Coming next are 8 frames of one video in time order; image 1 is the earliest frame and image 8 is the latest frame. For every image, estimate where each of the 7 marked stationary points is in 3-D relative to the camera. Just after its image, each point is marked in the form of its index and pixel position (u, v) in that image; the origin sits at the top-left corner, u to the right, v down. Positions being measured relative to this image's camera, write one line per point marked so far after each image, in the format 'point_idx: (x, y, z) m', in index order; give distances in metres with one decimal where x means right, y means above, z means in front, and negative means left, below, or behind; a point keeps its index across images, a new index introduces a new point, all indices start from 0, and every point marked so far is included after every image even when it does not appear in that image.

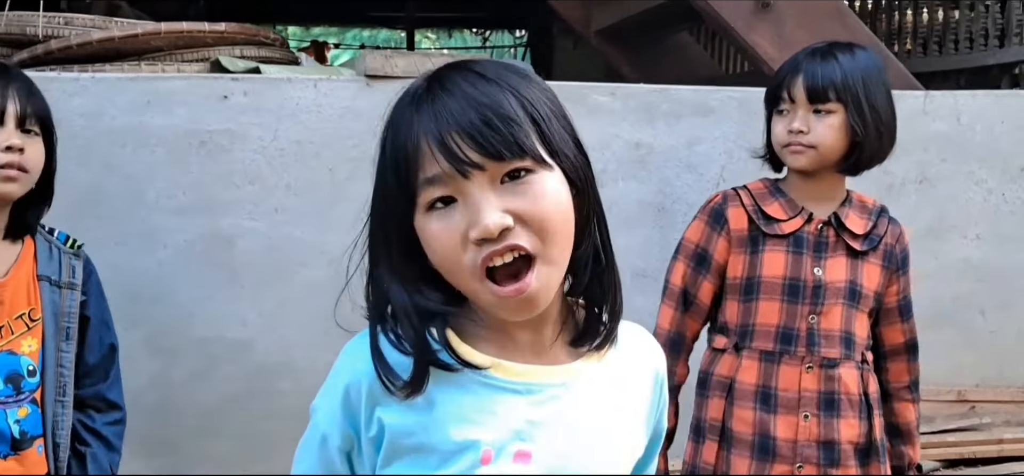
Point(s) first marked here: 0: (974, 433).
0: (+1.4, -0.6, +3.3) m
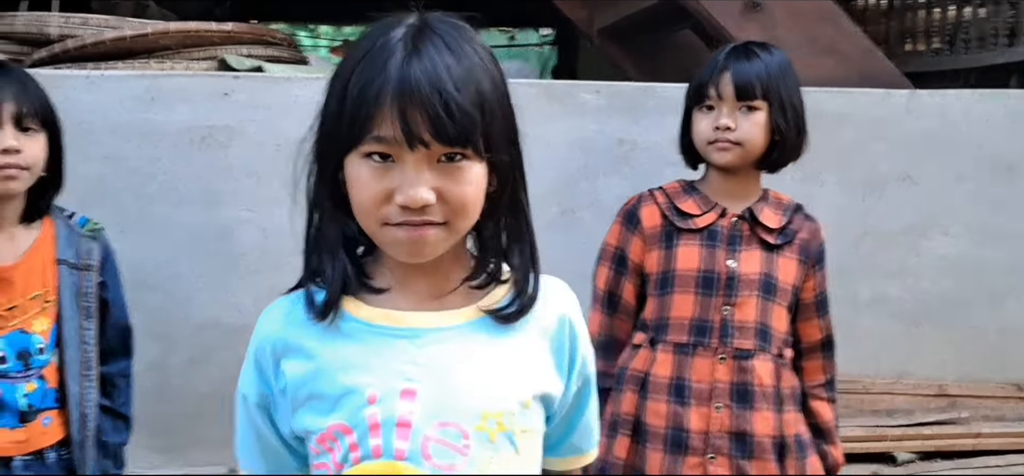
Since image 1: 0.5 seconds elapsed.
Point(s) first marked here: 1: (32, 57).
0: (+1.4, -0.6, +3.4) m
1: (-1.5, +0.6, +3.5) m
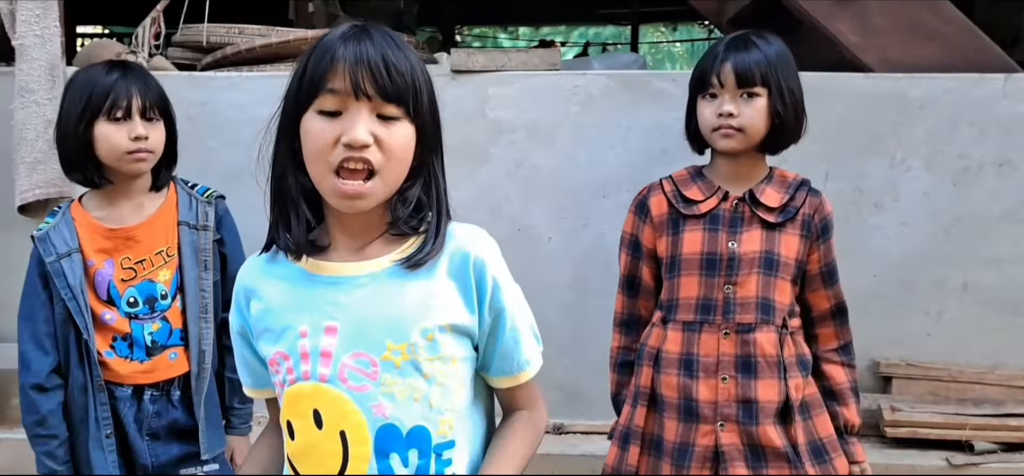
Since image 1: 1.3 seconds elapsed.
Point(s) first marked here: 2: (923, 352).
0: (+1.6, -0.5, +3.3) m
1: (-1.2, +0.7, +4.0) m
2: (+1.3, -0.4, +3.5) m
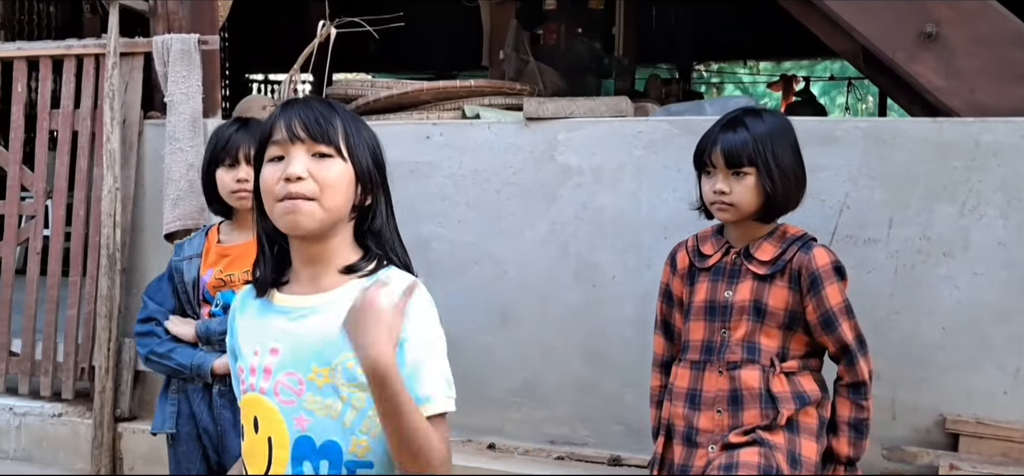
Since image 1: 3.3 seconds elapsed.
0: (+1.7, -0.7, +3.0) m
1: (-0.7, +0.5, +4.5) m
2: (+1.5, -0.5, +3.3) m
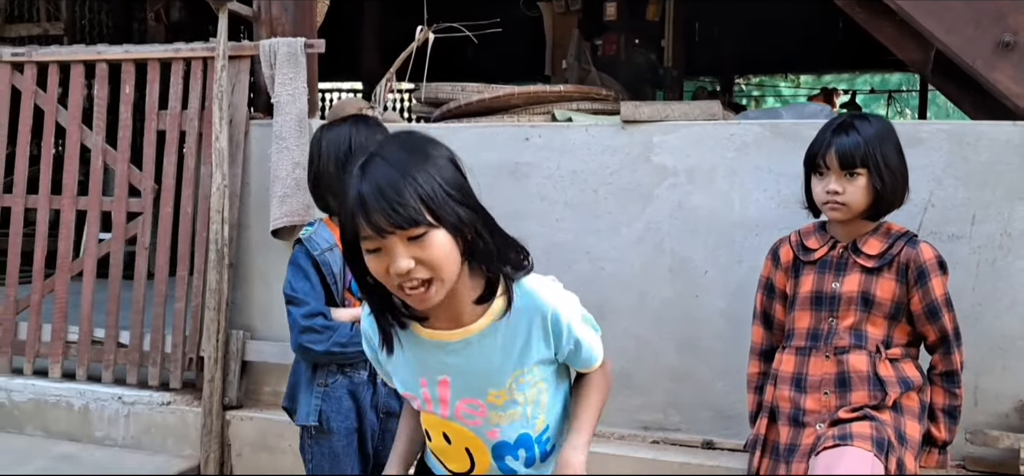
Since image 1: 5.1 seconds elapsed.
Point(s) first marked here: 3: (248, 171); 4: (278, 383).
0: (+2.0, -0.7, +3.2) m
1: (-0.4, +0.5, +4.8) m
2: (+1.9, -0.5, +3.5) m
3: (-1.1, +0.3, +4.3) m
4: (-0.9, -0.6, +4.3) m
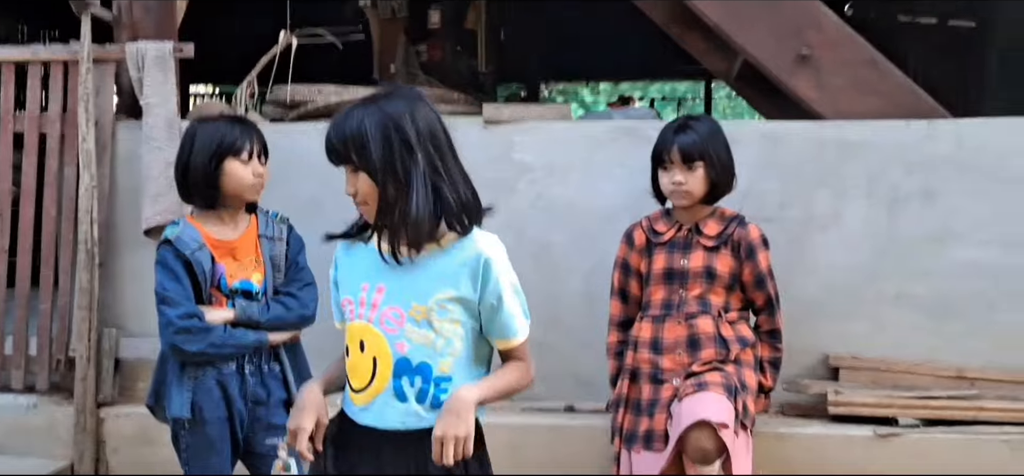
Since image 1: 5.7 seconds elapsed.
0: (+1.7, -0.6, +4.0) m
1: (-1.1, +0.6, +5.0) m
2: (+1.4, -0.4, +4.3) m
3: (-1.6, +0.3, +4.4) m
4: (-1.5, -0.6, +4.4) m
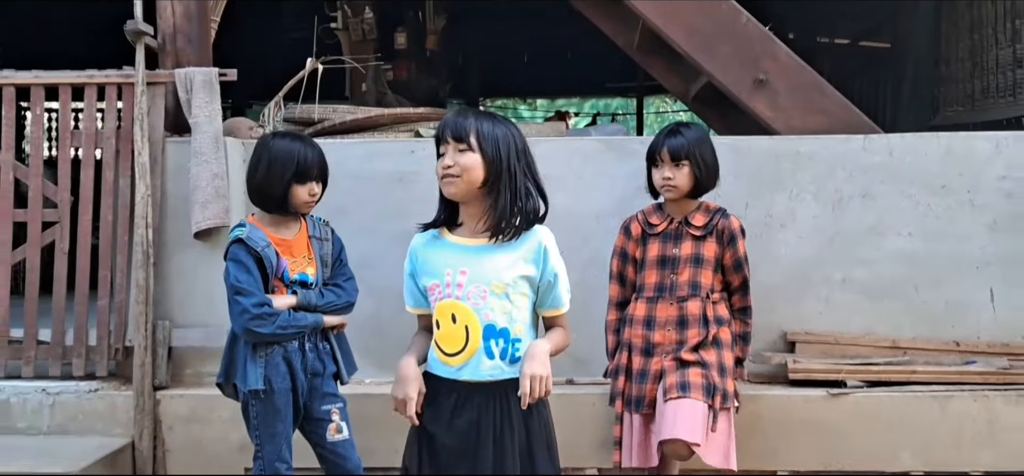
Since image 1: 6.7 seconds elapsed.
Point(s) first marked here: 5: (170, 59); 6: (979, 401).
0: (+1.7, -0.6, +4.8) m
1: (-1.1, +0.5, +5.6) m
2: (+1.4, -0.4, +5.1) m
3: (-1.6, +0.3, +4.9) m
4: (-1.4, -0.6, +5.0) m
5: (-1.6, +0.8, +5.1) m
6: (+2.0, -0.7, +4.7) m
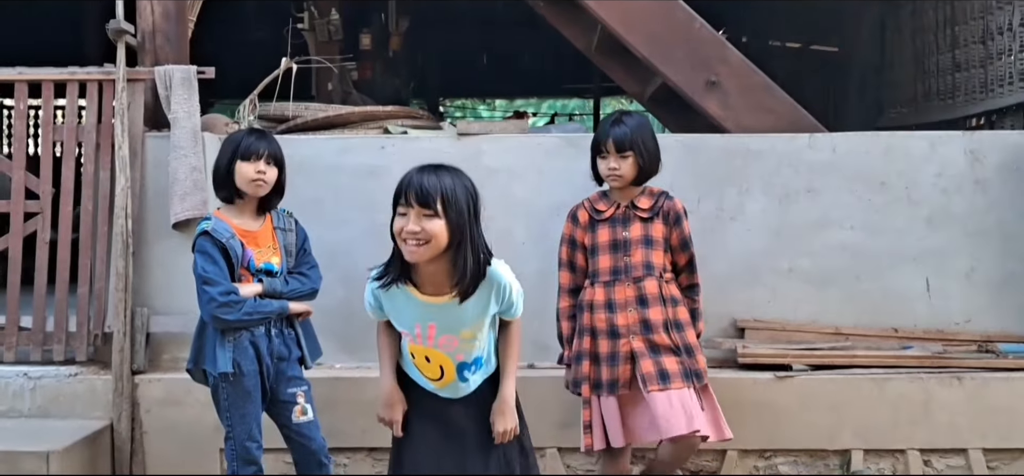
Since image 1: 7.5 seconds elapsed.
0: (+1.5, -0.5, +5.2) m
1: (-1.3, +0.6, +5.8) m
2: (+1.3, -0.4, +5.4) m
3: (-1.8, +0.3, +5.1) m
4: (-1.6, -0.5, +5.2) m
5: (-1.8, +0.9, +5.3) m
6: (+1.9, -0.7, +5.0) m
